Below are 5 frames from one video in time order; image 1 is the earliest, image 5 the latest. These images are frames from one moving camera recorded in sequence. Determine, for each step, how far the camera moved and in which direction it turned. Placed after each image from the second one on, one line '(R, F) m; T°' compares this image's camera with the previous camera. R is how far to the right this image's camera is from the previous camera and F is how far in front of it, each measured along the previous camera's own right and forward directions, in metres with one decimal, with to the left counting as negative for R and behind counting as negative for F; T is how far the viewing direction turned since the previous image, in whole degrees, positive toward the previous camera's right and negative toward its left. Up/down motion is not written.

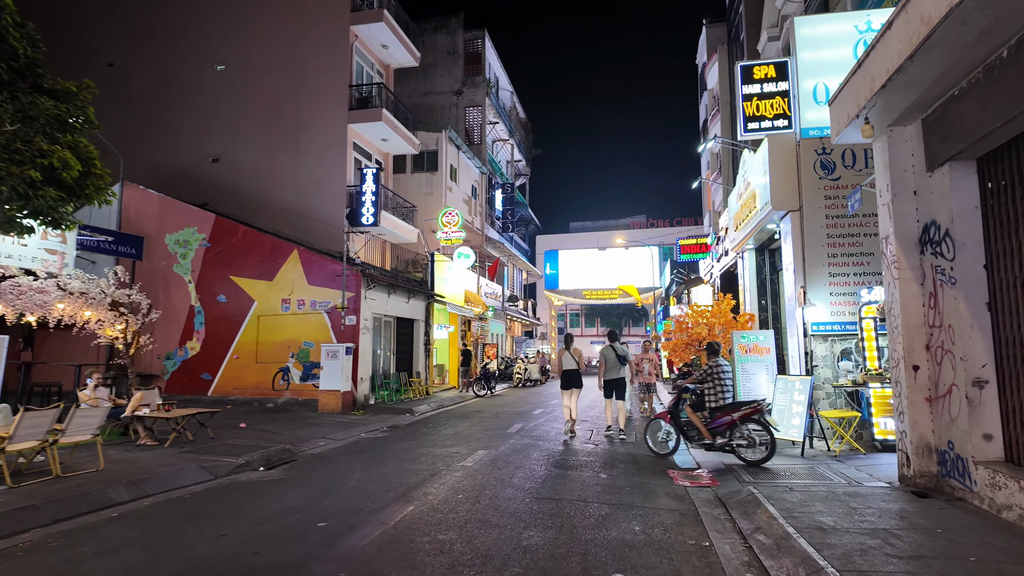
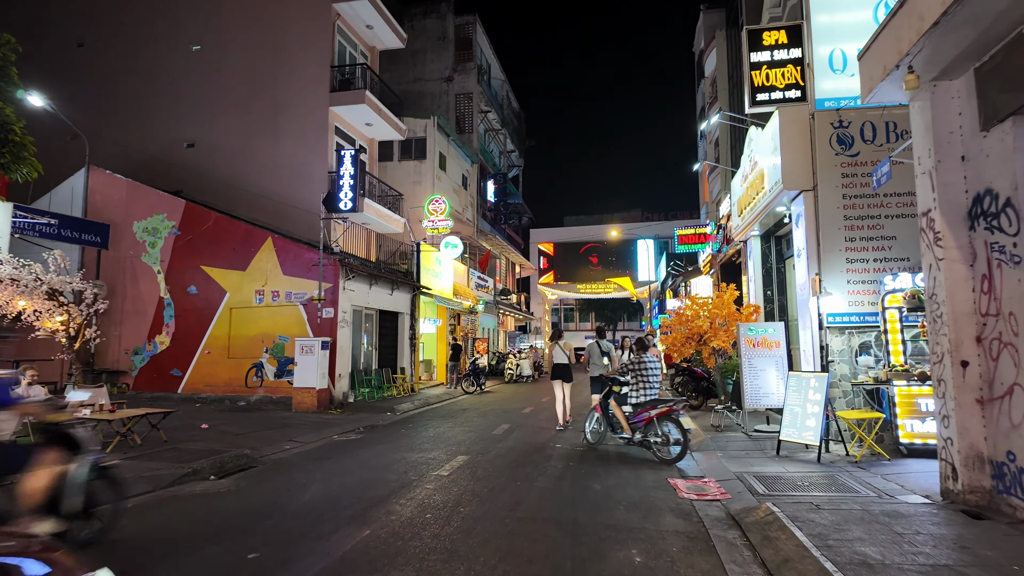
(+0.2, +1.0) m; +1°
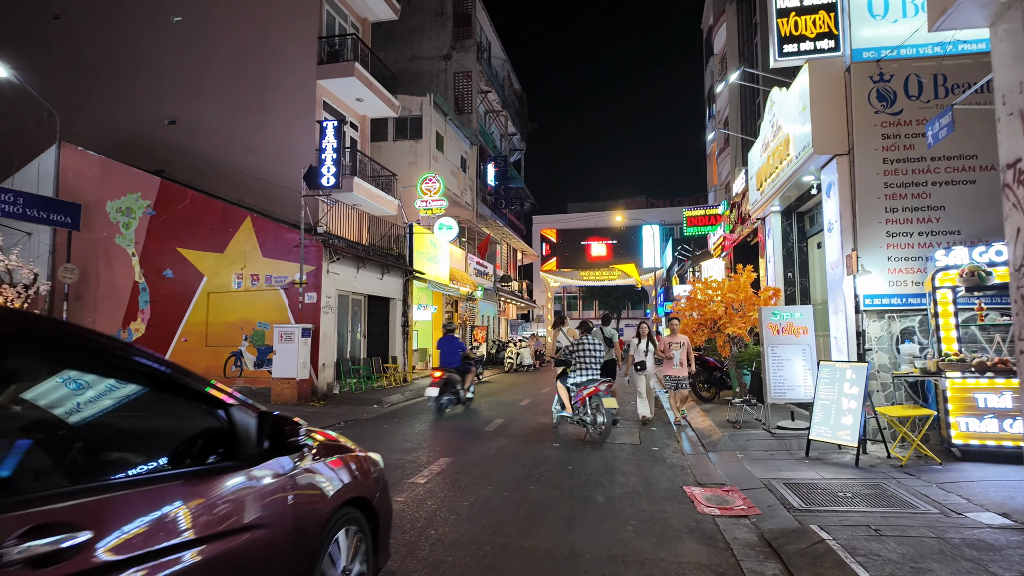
(+0.2, +1.1) m; 0°
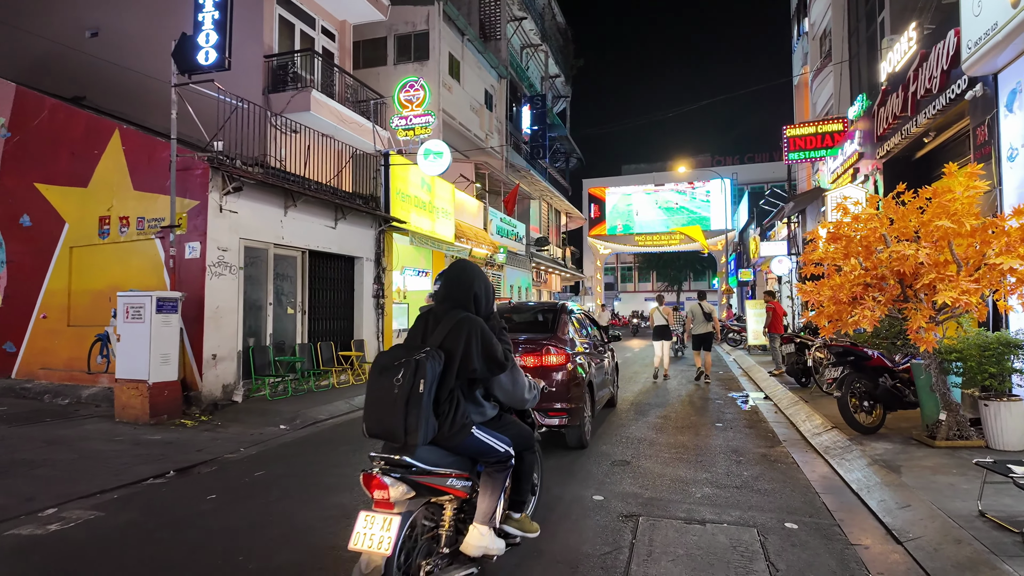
(+0.8, +5.5) m; -5°
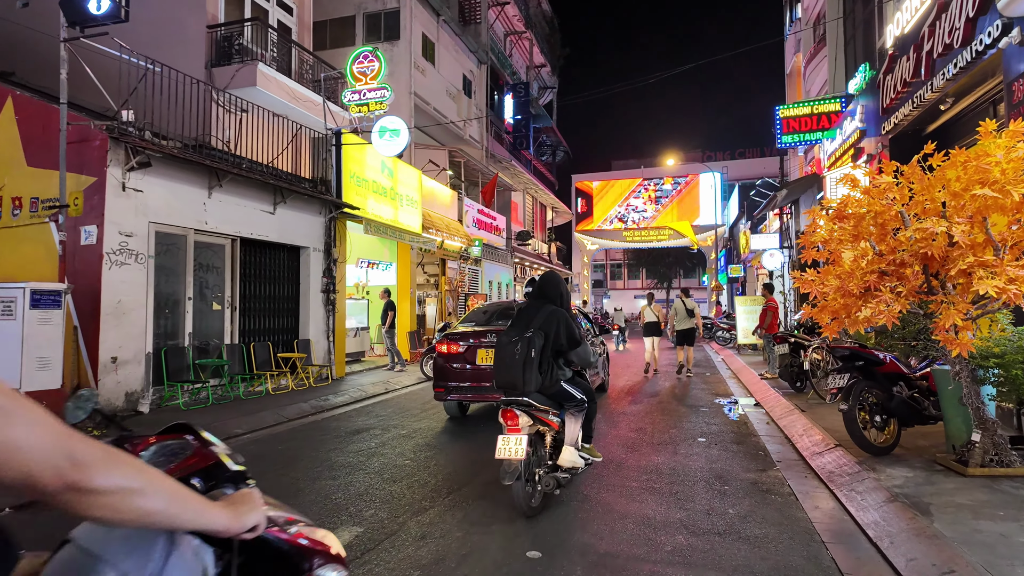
(+0.5, +1.2) m; +1°
